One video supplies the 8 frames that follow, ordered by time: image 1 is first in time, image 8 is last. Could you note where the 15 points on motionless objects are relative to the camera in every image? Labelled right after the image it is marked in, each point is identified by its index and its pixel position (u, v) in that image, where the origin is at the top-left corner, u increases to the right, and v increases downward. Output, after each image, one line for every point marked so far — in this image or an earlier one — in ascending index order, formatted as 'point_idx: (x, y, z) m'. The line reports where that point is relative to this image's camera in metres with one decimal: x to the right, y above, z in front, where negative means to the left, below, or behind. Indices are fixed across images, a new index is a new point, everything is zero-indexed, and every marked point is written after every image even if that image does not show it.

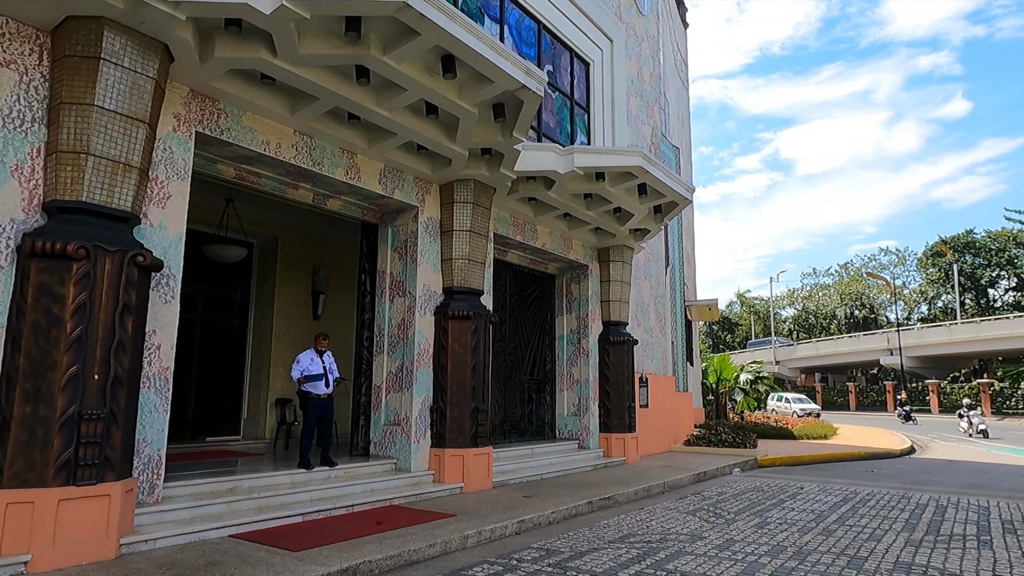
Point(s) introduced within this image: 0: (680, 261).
0: (+4.3, +0.7, +17.0) m
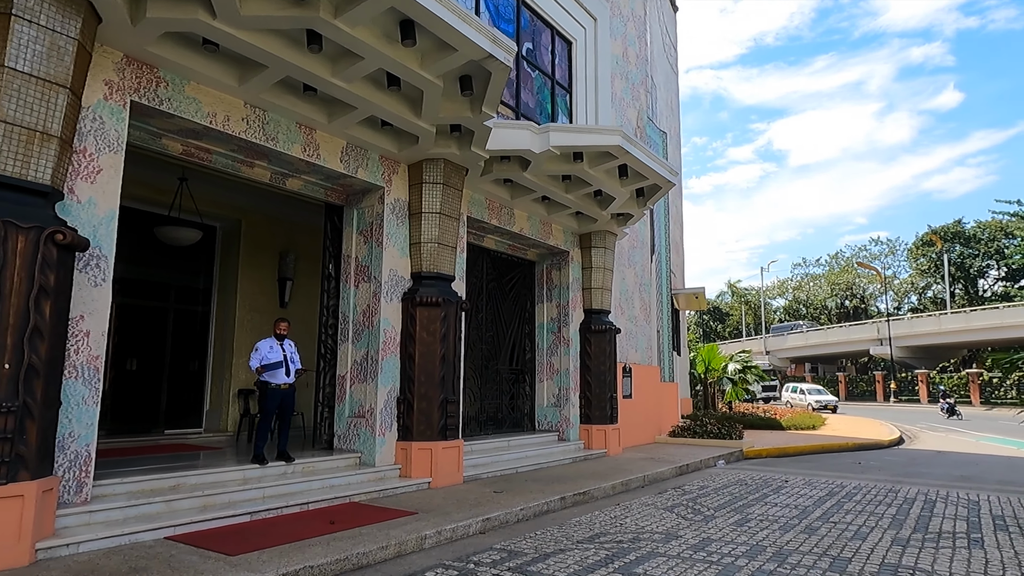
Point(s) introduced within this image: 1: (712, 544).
0: (+3.9, +1.0, +16.7) m
1: (+1.7, -2.1, +5.5) m
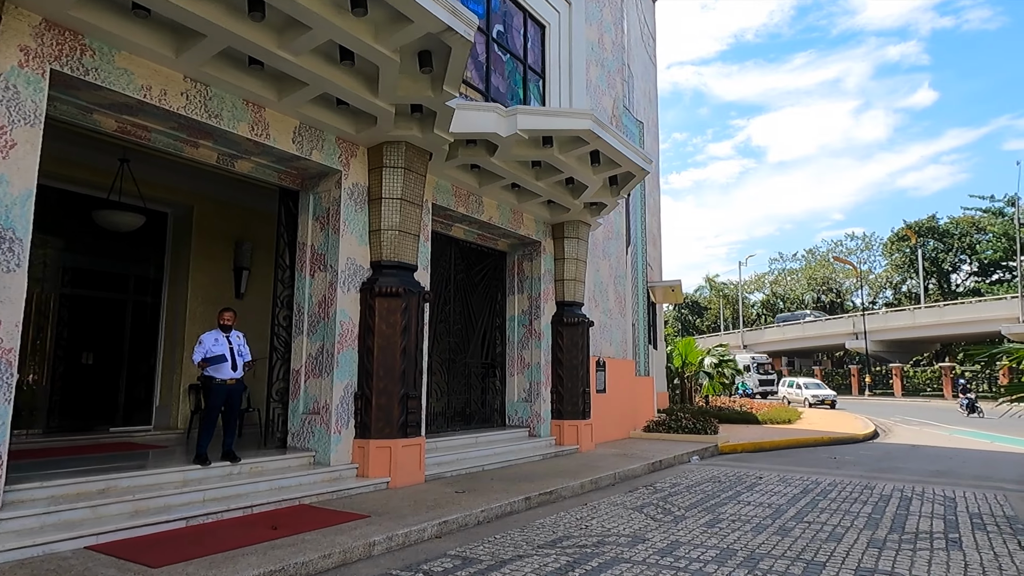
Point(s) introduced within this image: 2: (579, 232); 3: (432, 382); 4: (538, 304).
0: (+3.2, +1.2, +16.4) m
1: (+1.3, -2.0, +5.2) m
2: (+1.1, +1.0, +11.4) m
3: (-1.2, -1.4, +9.7) m
4: (+0.4, -0.3, +11.1) m
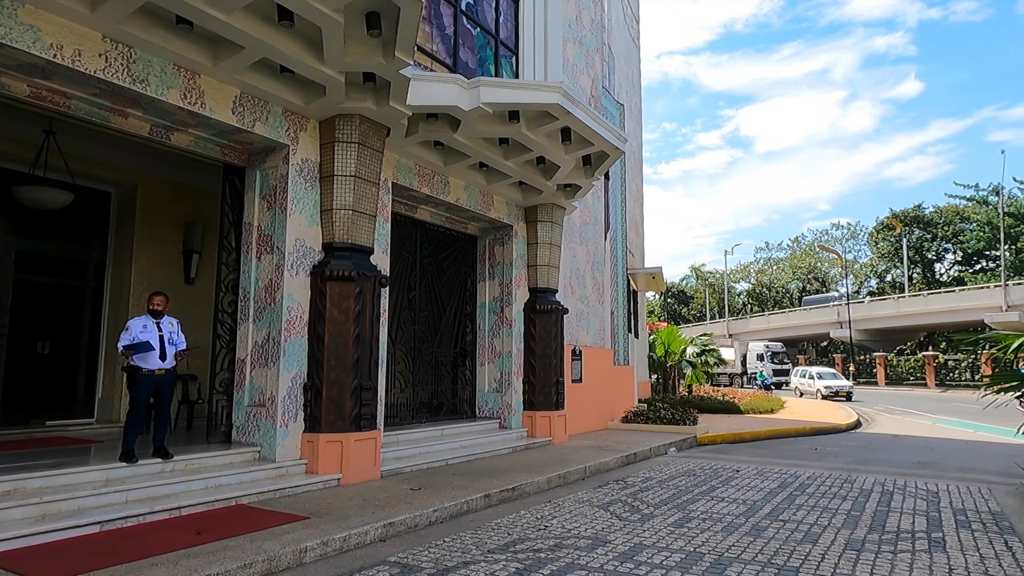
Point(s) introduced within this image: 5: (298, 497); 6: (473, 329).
0: (+2.7, +1.5, +16.0) m
1: (+1.0, -1.9, +4.8) m
2: (+0.7, +1.2, +10.9) m
3: (-1.6, -1.1, +9.2) m
4: (0.0, 0.0, +10.6) m
5: (-2.0, -1.9, +6.1) m
6: (-0.6, -0.7, +10.8) m
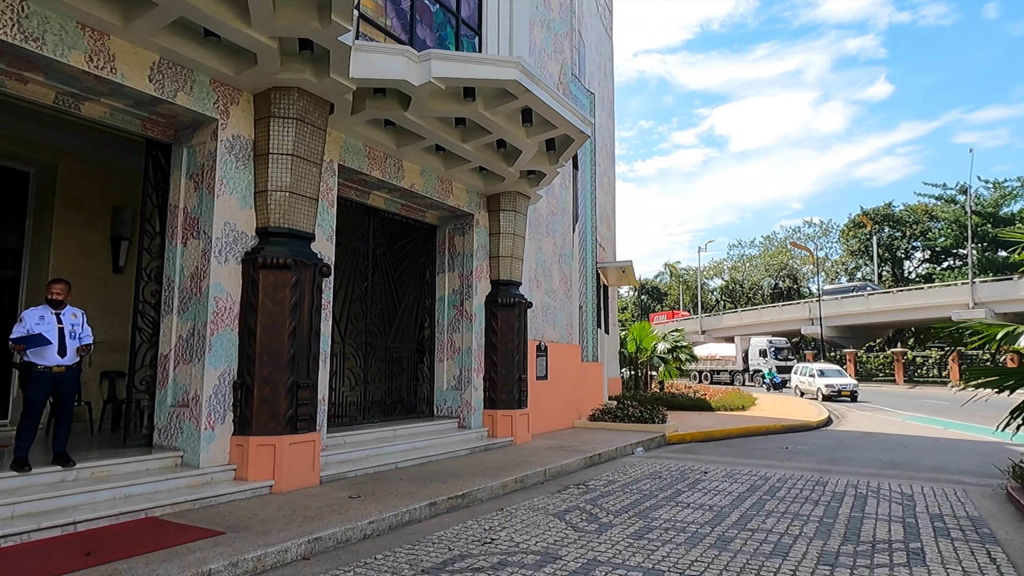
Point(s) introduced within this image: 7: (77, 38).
0: (+1.9, +1.6, +15.5) m
1: (+0.6, -1.8, +4.3) m
2: (+0.1, +1.3, +10.4) m
3: (-2.2, -1.0, +8.6) m
4: (-0.6, +0.1, +10.1) m
5: (-2.4, -1.8, +5.5) m
6: (-1.2, -0.5, +10.2) m
7: (-3.4, +2.0, +5.2) m
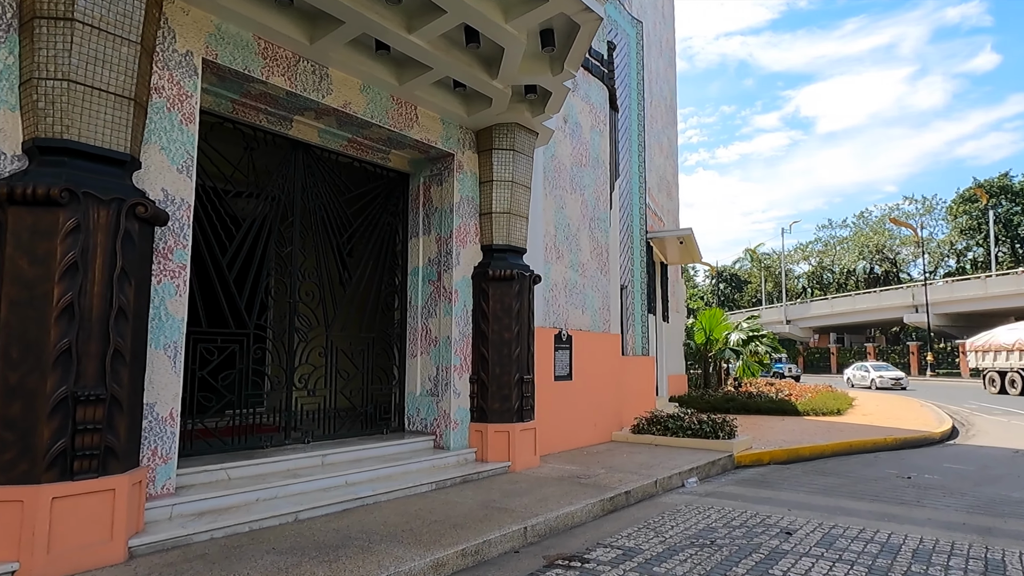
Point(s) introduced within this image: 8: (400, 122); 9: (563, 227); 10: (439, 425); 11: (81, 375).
0: (+2.4, +2.1, +12.4) m
1: (-0.1, -1.5, +1.5) m
2: (0.0, +1.7, +7.5) m
3: (-2.4, -0.7, +6.1) m
4: (-0.7, +0.4, +7.3) m
5: (-2.9, -1.5, +3.0) m
6: (-1.2, -0.2, +7.6) m
7: (-4.0, +2.2, +2.8) m
8: (-1.1, +1.7, +6.7) m
9: (+0.7, +0.9, +9.2) m
10: (-0.8, -1.5, +7.2) m
11: (-2.5, -0.5, +3.9) m
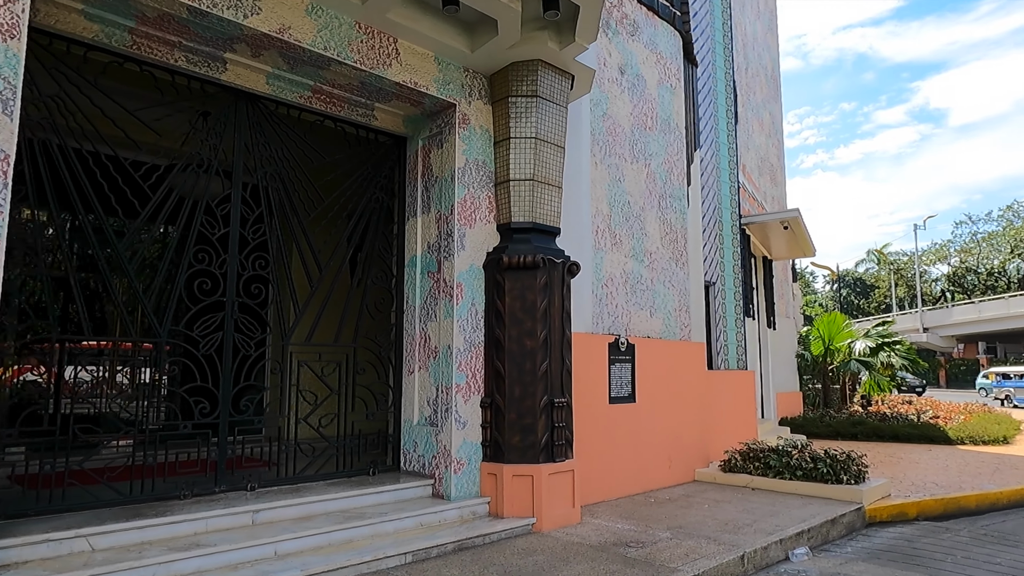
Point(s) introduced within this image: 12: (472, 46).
0: (+3.4, +2.1, +10.1) m
1: (-0.8, -1.3, -0.4) m
2: (+0.2, +1.7, +5.7) m
3: (-2.3, -0.7, +4.5) m
4: (-0.5, +0.5, +5.5) m
5: (-3.4, -1.5, +1.6) m
6: (-1.0, -0.2, +5.9) m
7: (-4.5, +2.3, +1.6) m
8: (-1.1, +1.7, +5.0) m
9: (+1.2, +0.9, +7.2) m
10: (-0.6, -1.4, +5.3) m
11: (-2.8, -0.4, +2.4) m
12: (-0.3, +2.0, +5.4) m
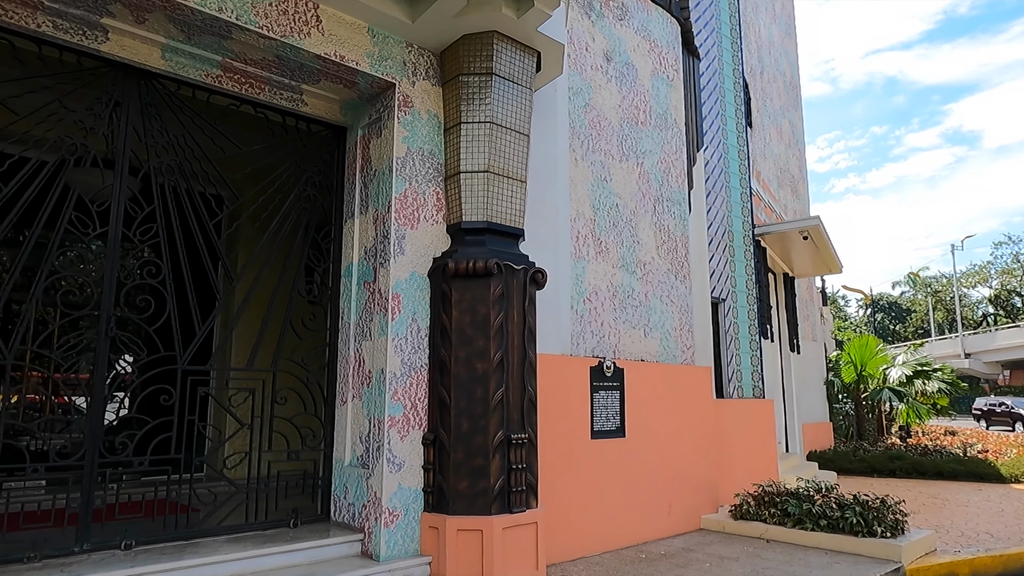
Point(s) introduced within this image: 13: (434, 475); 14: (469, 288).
0: (+3.2, +1.8, +9.1) m
1: (-1.4, -1.2, -1.3) m
2: (-0.1, +1.7, +4.8) m
3: (-2.7, -0.7, +3.7) m
4: (-0.9, +0.4, +4.6) m
5: (-3.9, -1.4, +0.8) m
6: (-1.3, -0.3, +5.0) m
7: (-5.1, +2.3, +1.0) m
8: (-1.4, +1.7, +4.2) m
9: (+0.9, +0.8, +6.3) m
10: (-0.9, -1.5, +4.4) m
11: (-3.3, -0.4, +1.5) m
12: (-0.7, +1.9, +4.6) m
13: (-0.5, -1.2, +4.4) m
14: (-0.3, 0.0, +4.5) m
